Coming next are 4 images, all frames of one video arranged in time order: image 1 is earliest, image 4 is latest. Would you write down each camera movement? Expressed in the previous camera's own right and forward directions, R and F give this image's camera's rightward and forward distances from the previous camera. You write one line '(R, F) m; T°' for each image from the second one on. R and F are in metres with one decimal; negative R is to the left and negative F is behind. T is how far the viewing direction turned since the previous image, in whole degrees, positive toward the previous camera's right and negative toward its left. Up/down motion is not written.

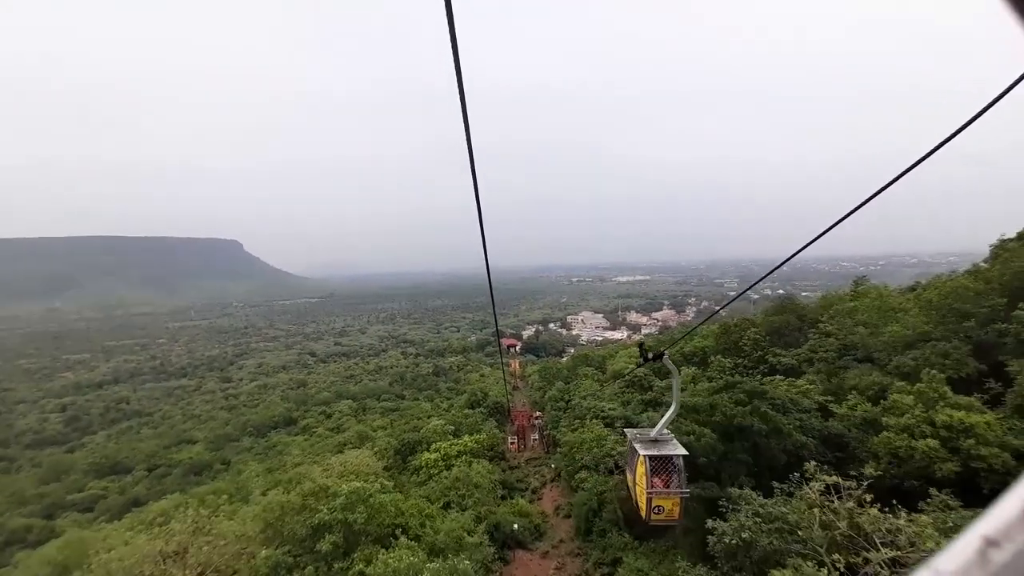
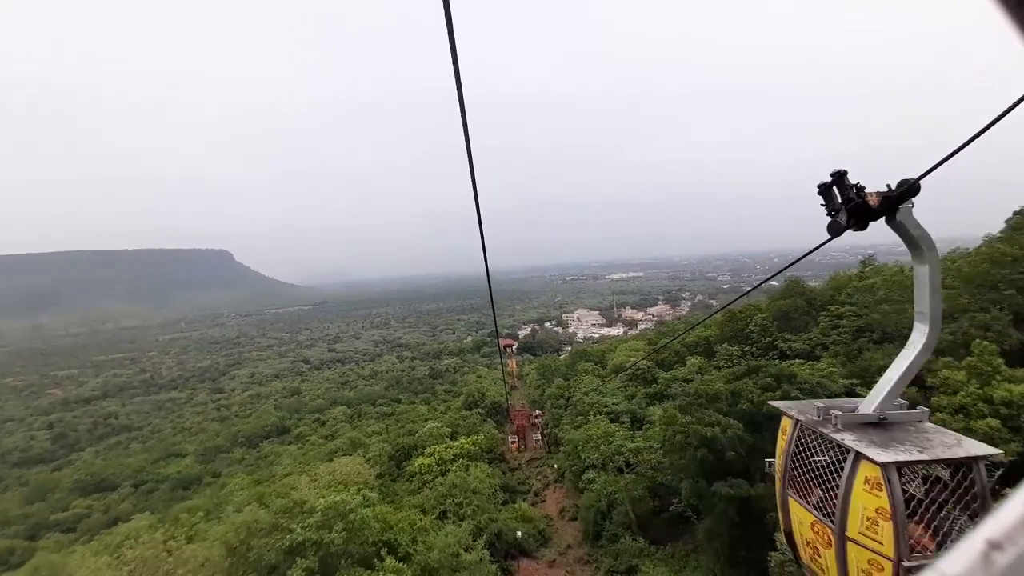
(0.0, +0.6) m; +1°
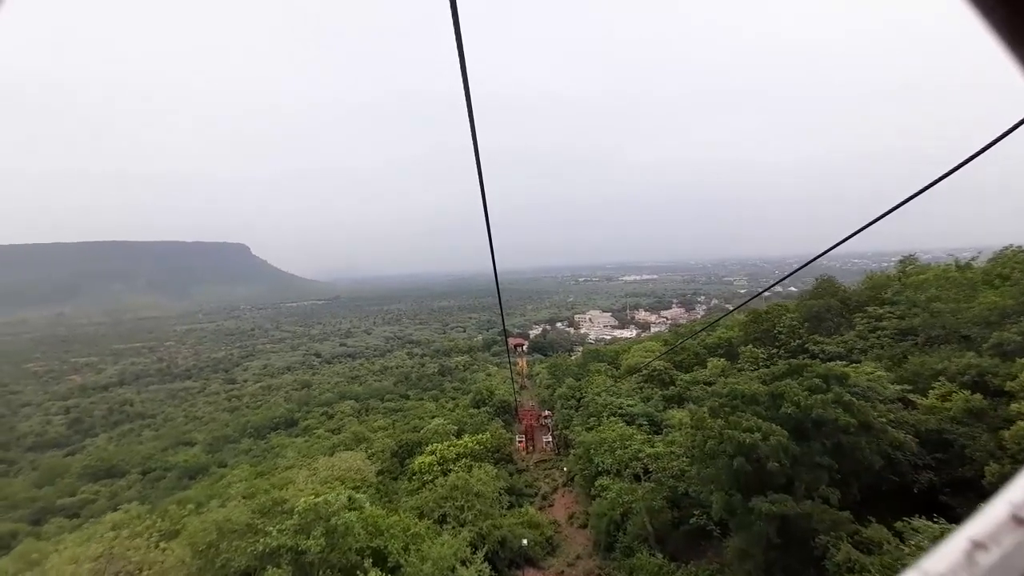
(0.0, +0.5) m; -2°
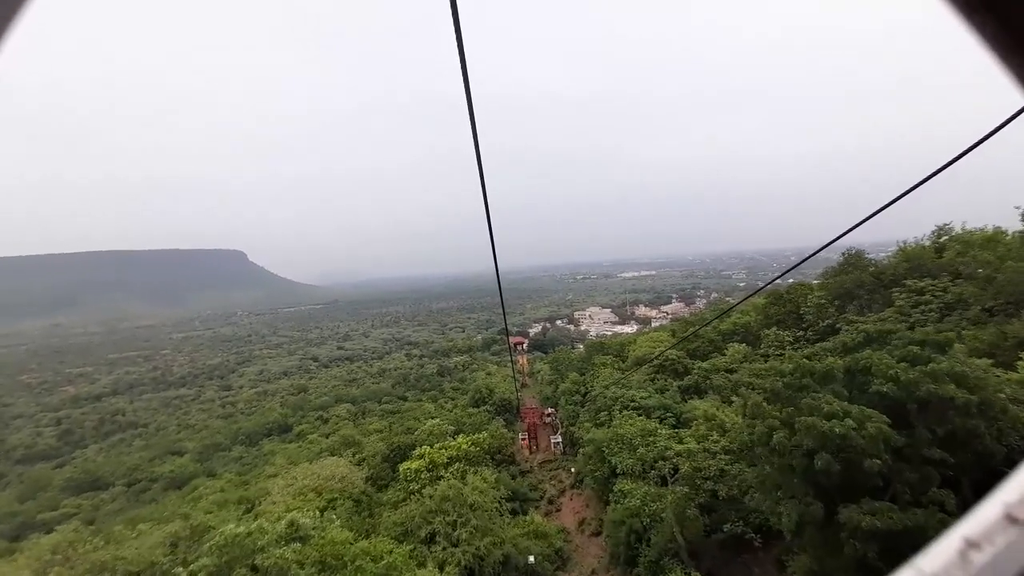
(0.0, +0.9) m; 0°
